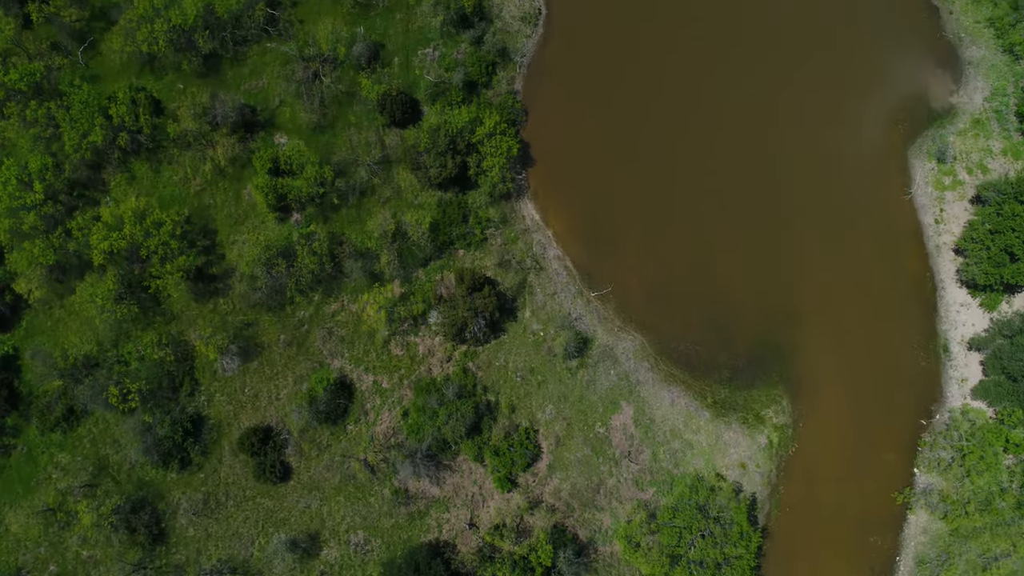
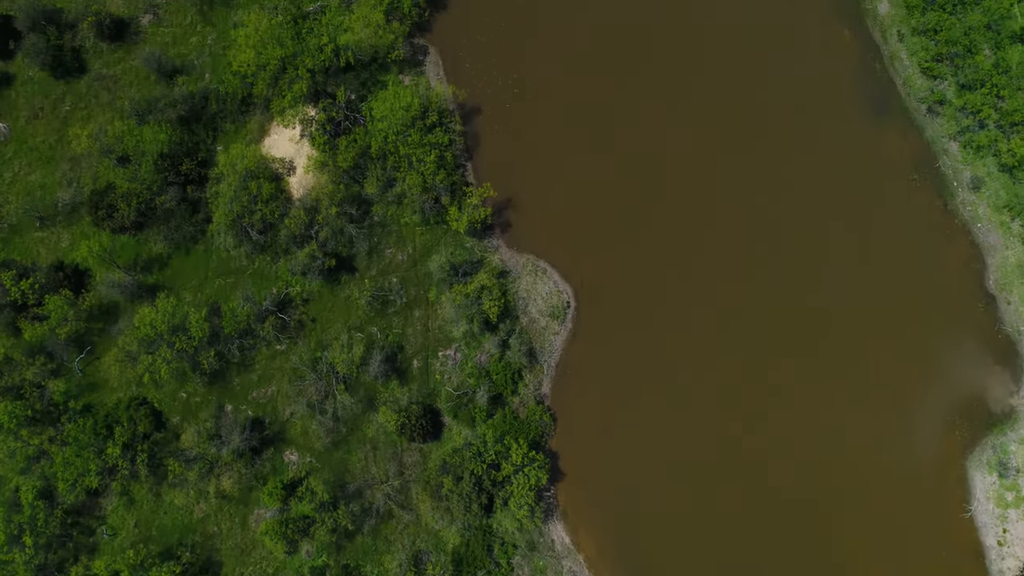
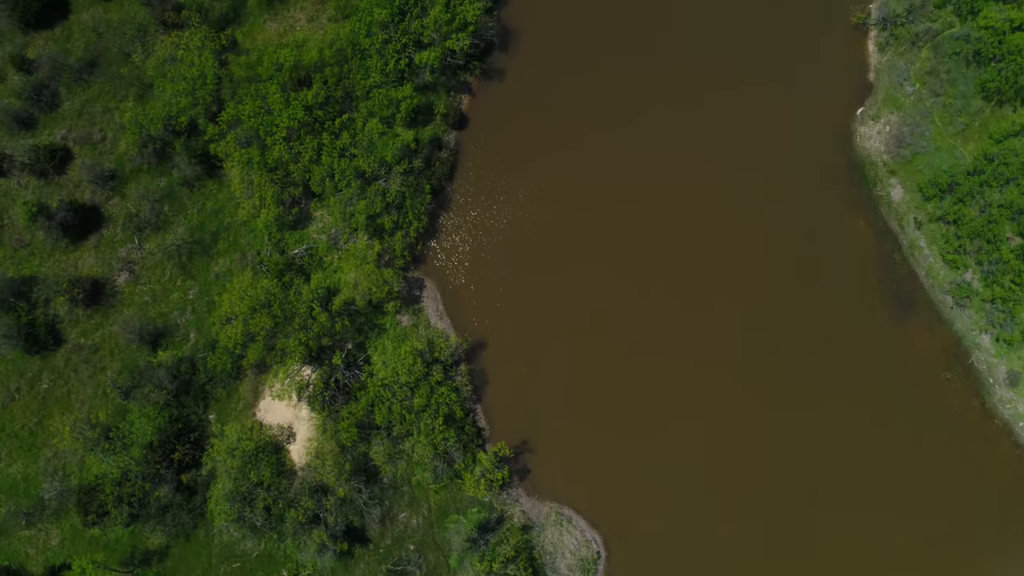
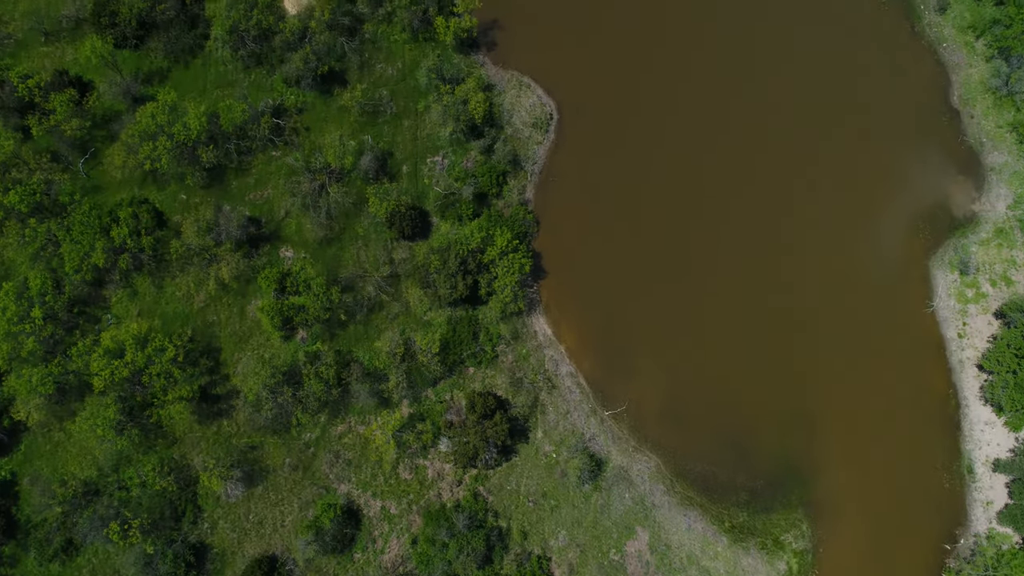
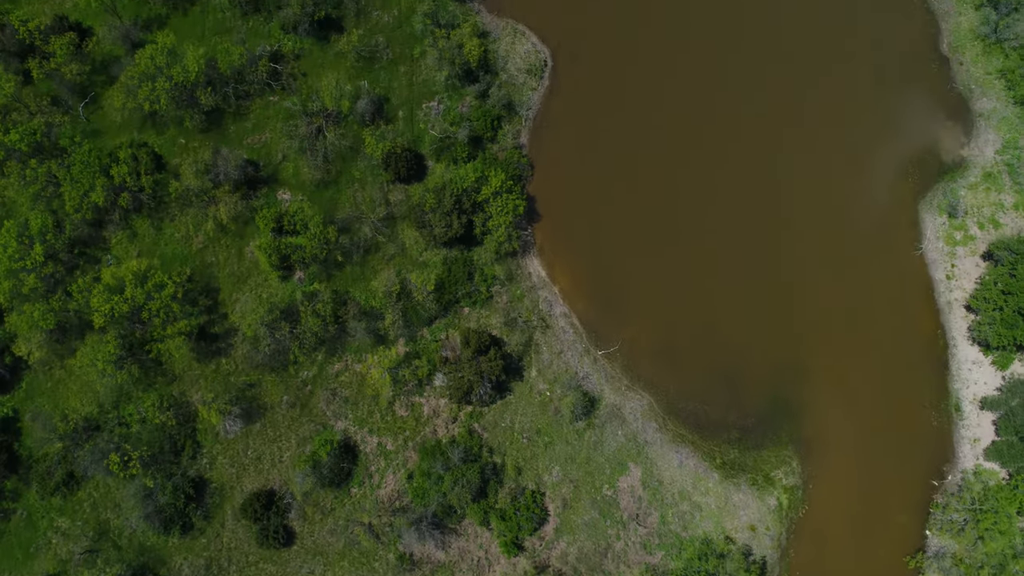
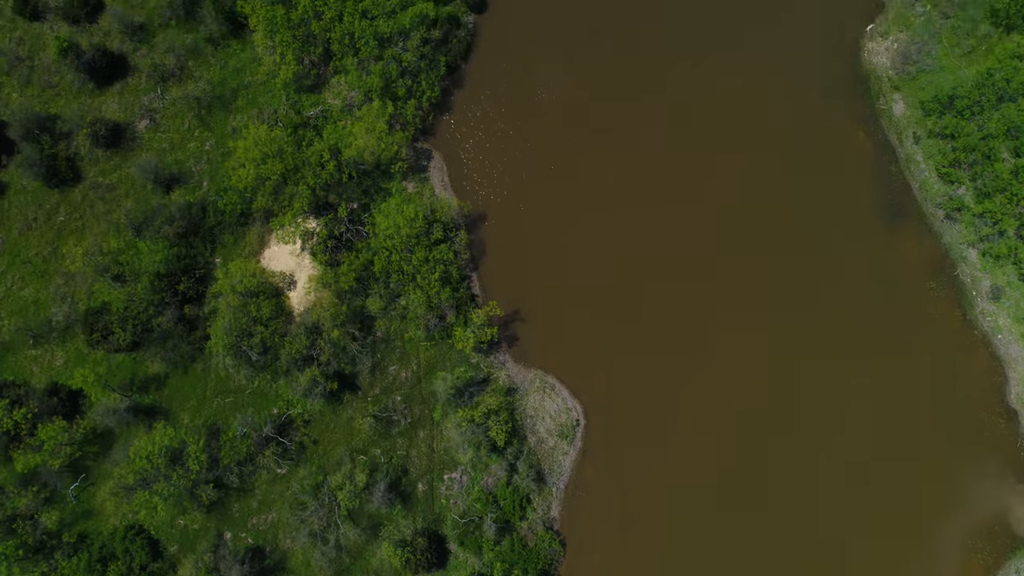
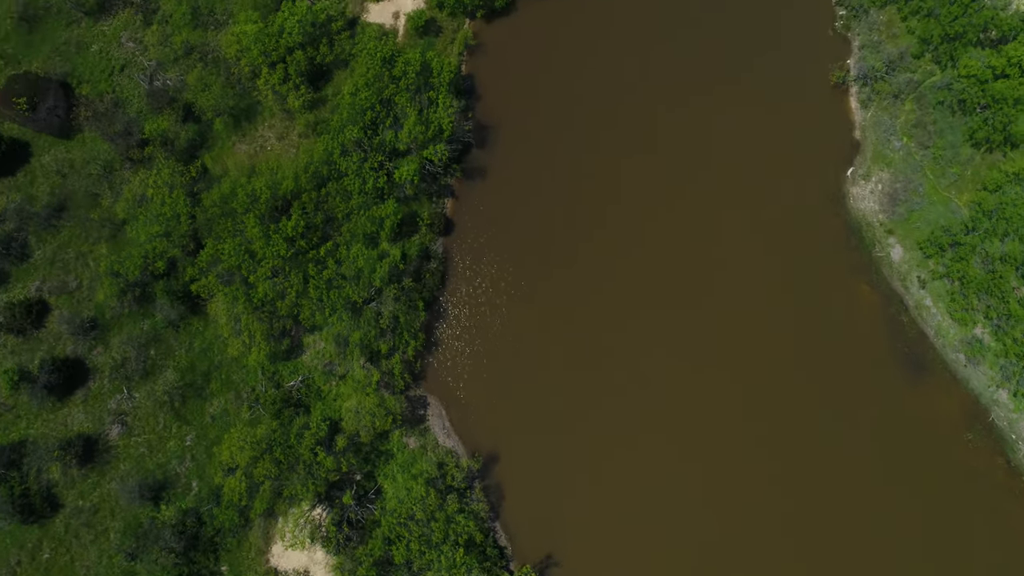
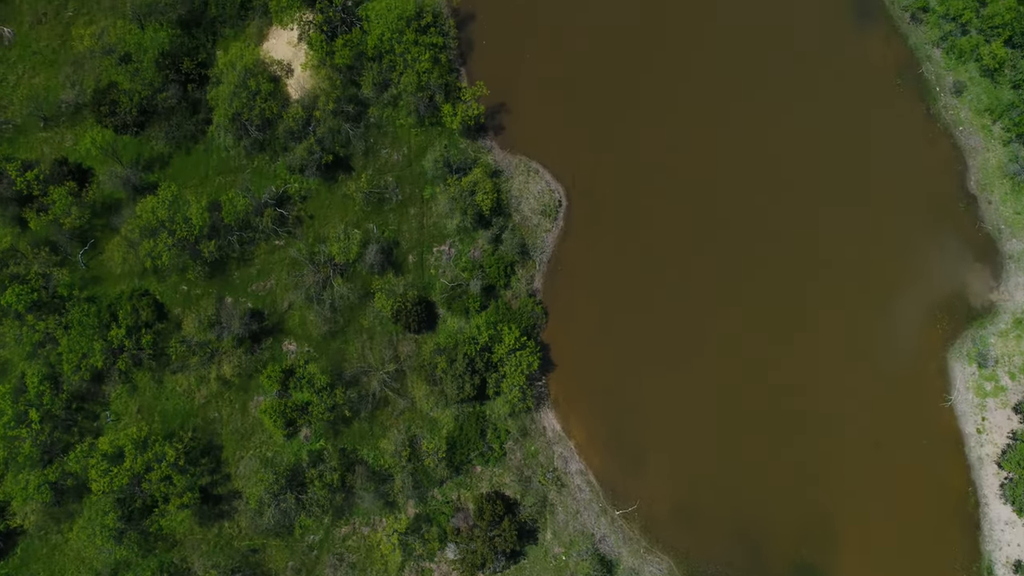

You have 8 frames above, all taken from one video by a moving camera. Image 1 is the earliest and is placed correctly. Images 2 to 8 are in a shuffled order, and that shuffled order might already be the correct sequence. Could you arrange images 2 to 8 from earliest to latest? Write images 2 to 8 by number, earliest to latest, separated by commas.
5, 4, 8, 2, 6, 3, 7
